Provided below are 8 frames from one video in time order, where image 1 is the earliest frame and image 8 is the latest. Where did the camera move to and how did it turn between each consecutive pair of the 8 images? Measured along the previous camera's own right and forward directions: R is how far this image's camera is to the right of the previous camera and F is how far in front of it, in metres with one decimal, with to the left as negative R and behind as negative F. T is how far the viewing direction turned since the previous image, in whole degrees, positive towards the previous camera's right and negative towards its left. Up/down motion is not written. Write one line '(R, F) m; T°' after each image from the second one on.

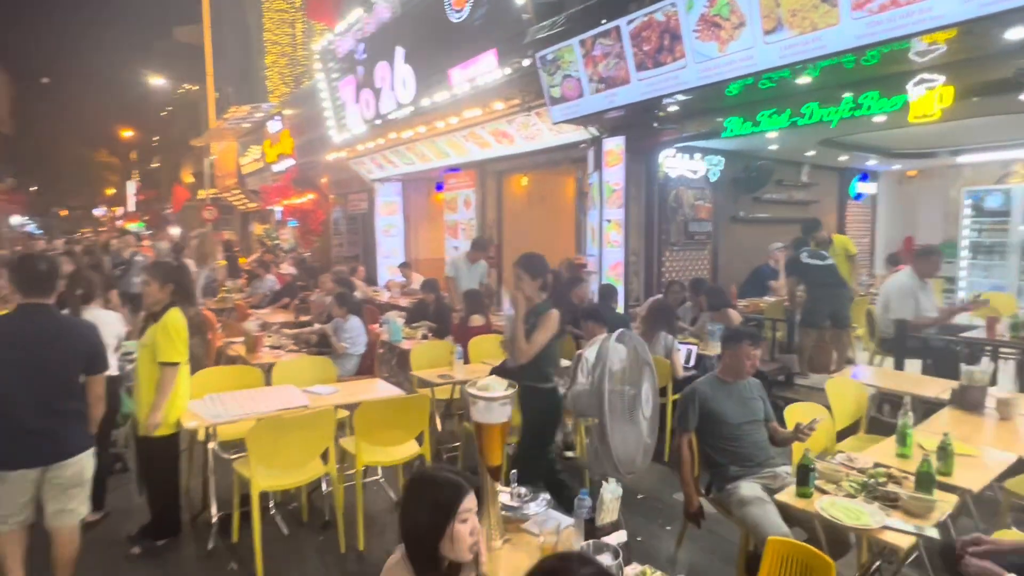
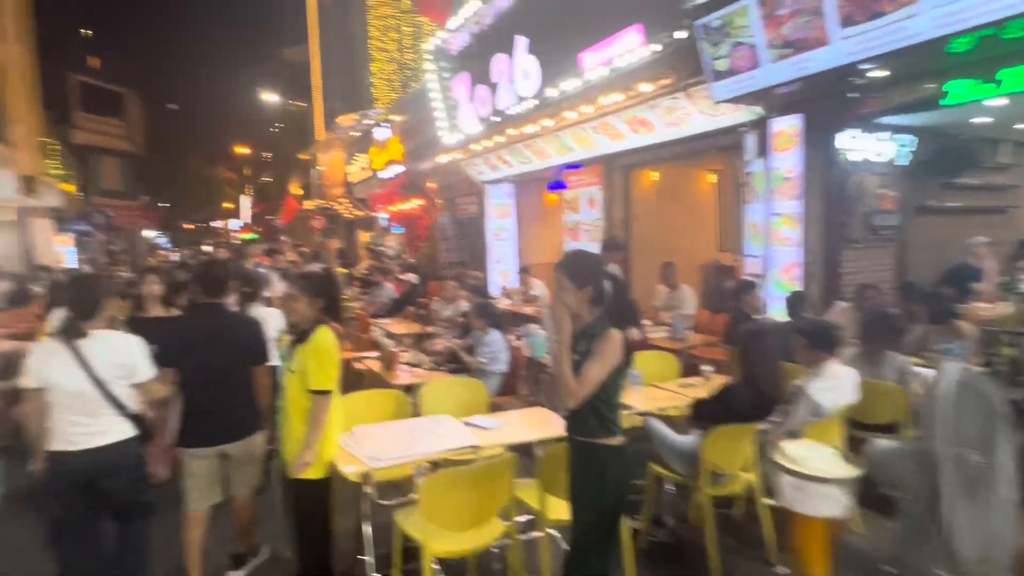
(-0.7, +0.7) m; -8°
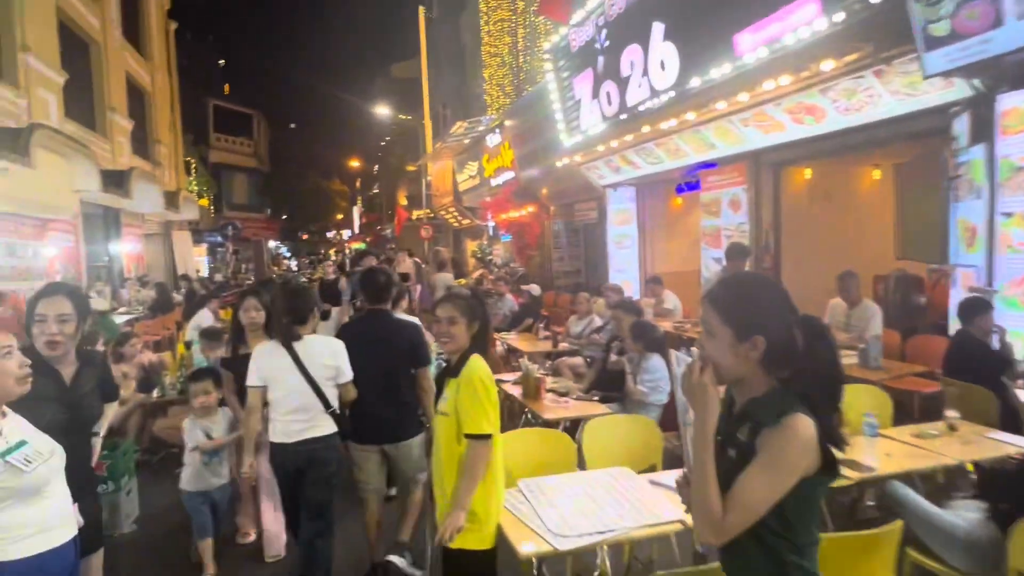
(-0.5, +0.6) m; -9°
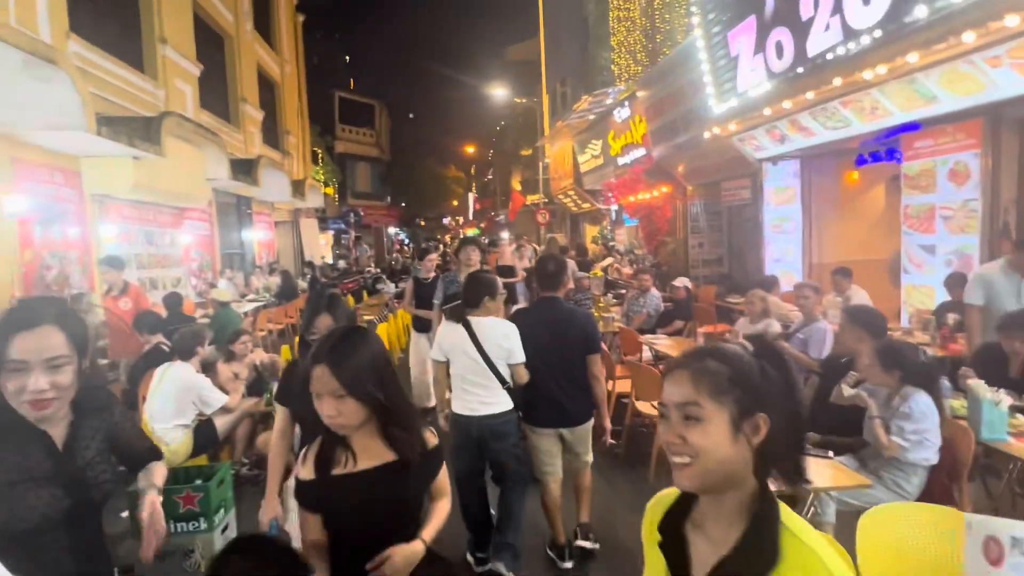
(-0.4, +1.1) m; -11°
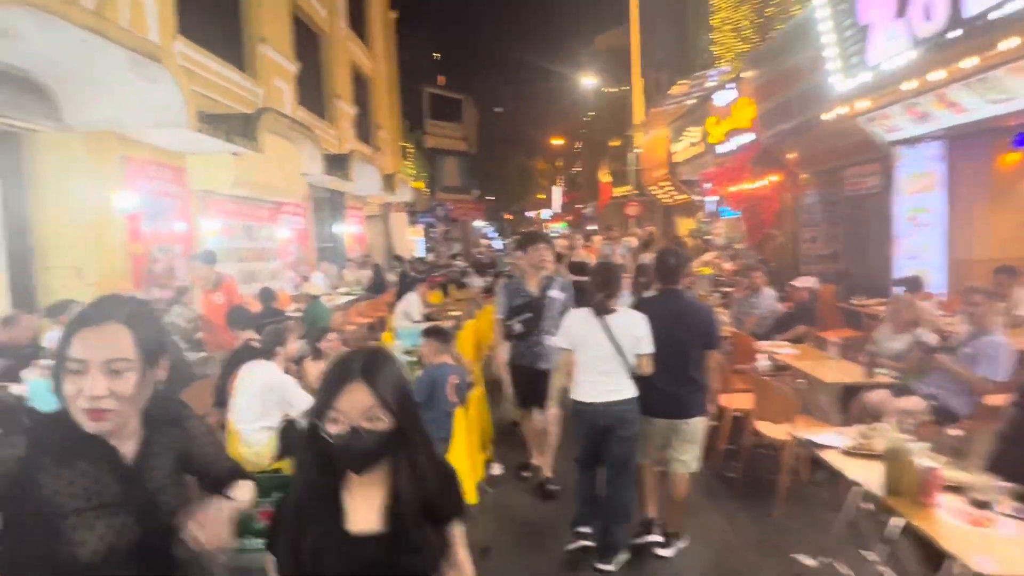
(-0.1, +0.5) m; -8°
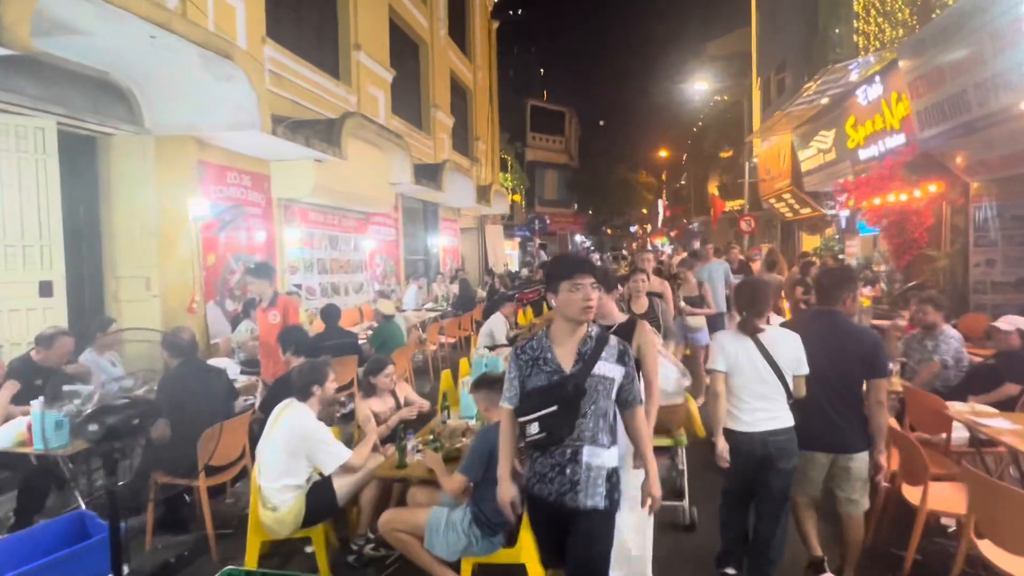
(0.0, +1.1) m; -10°
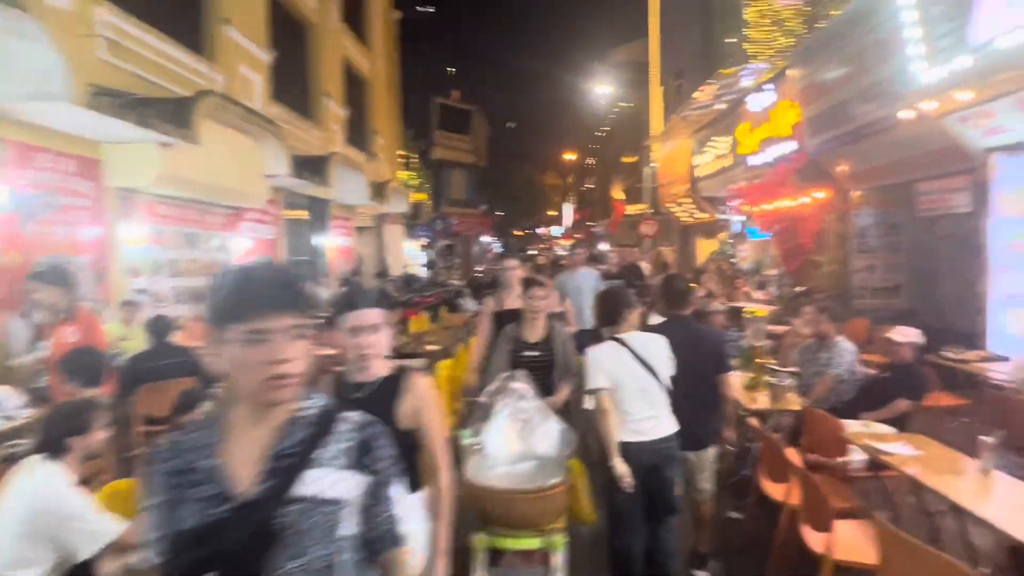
(+0.3, +0.7) m; +9°
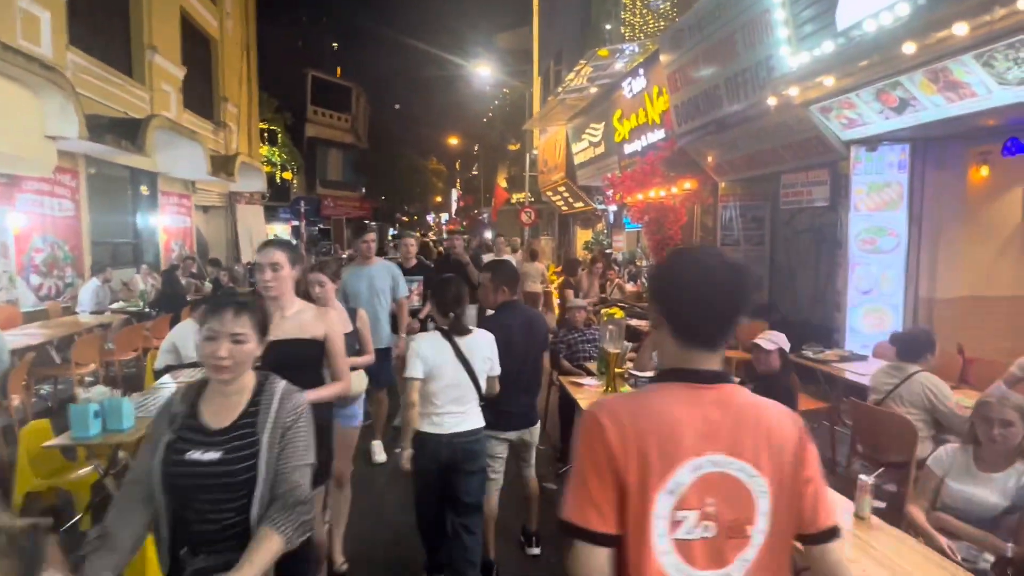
(+0.5, +0.9) m; +11°
